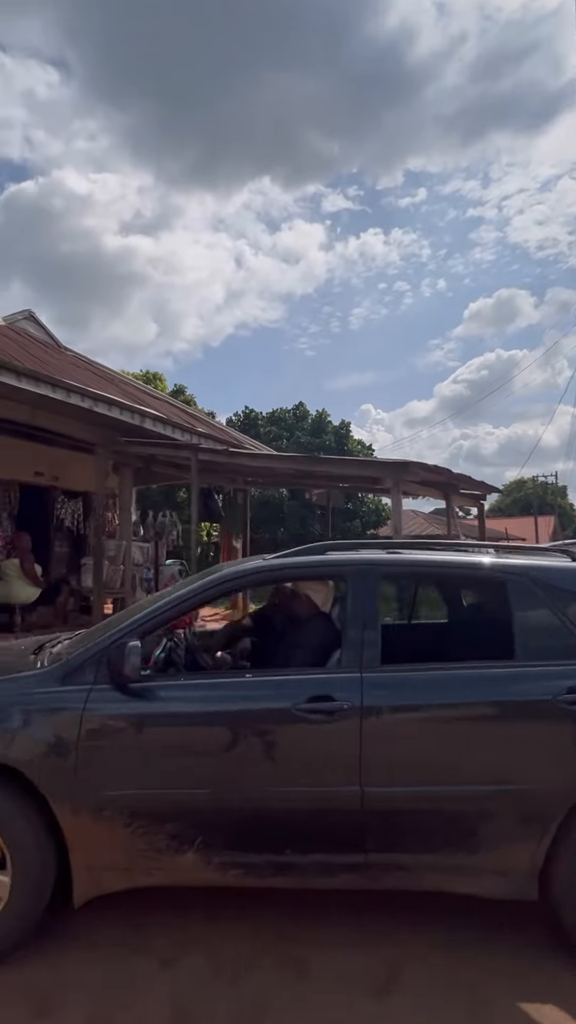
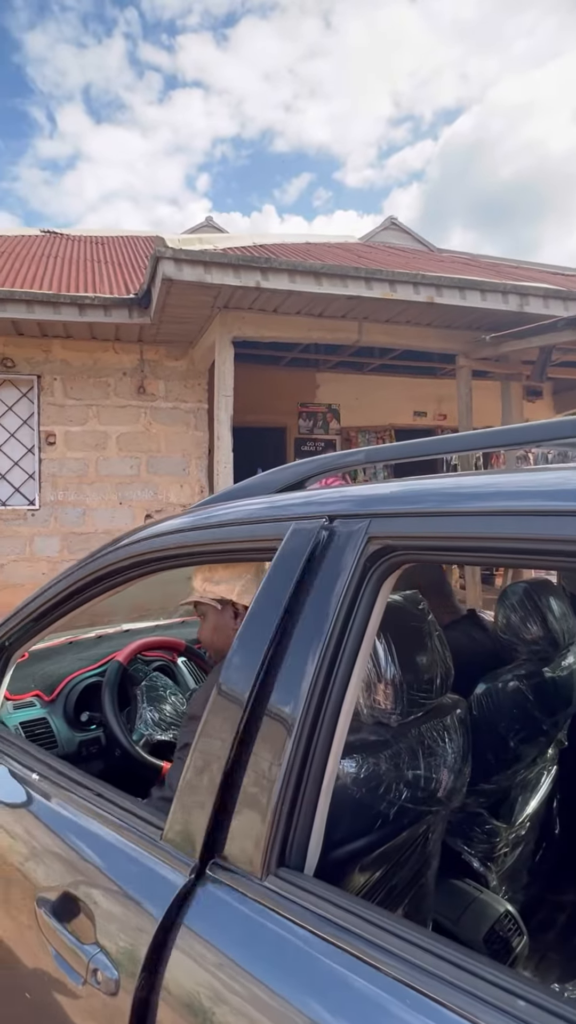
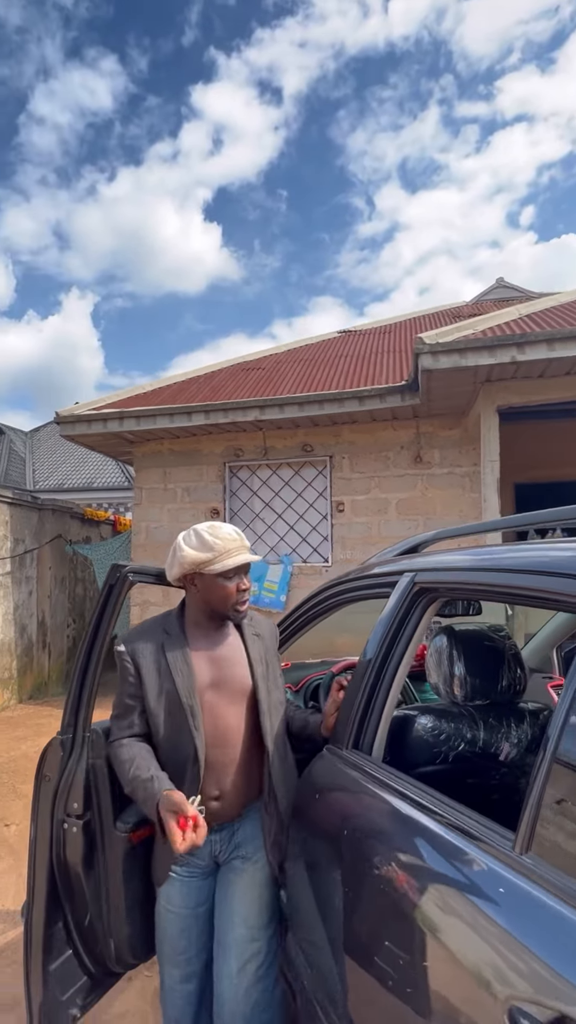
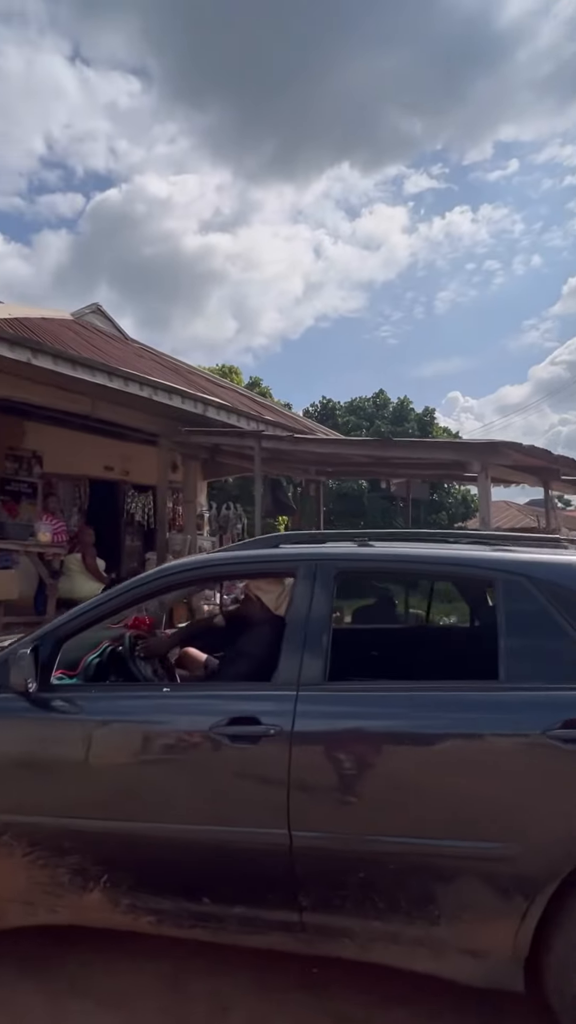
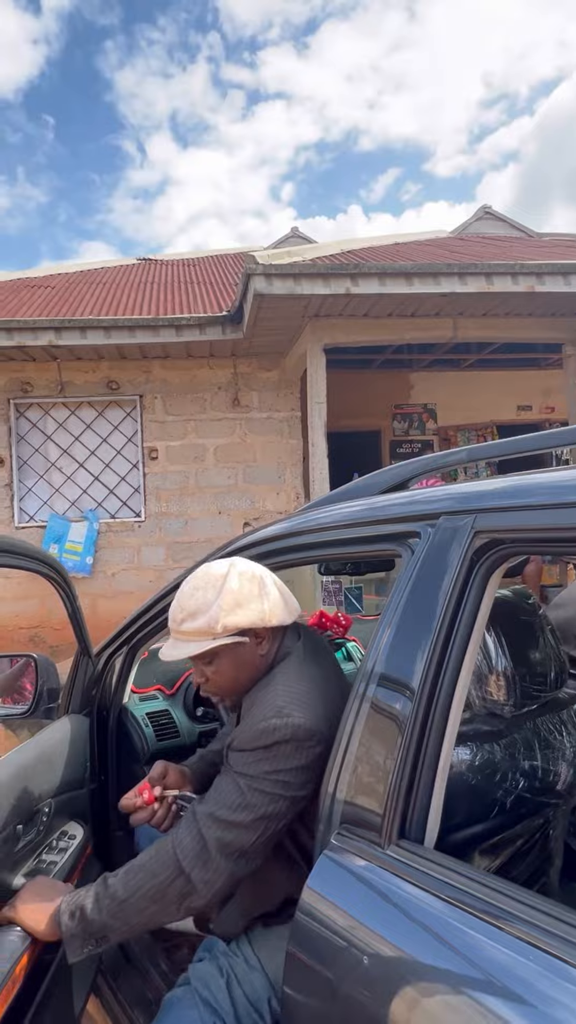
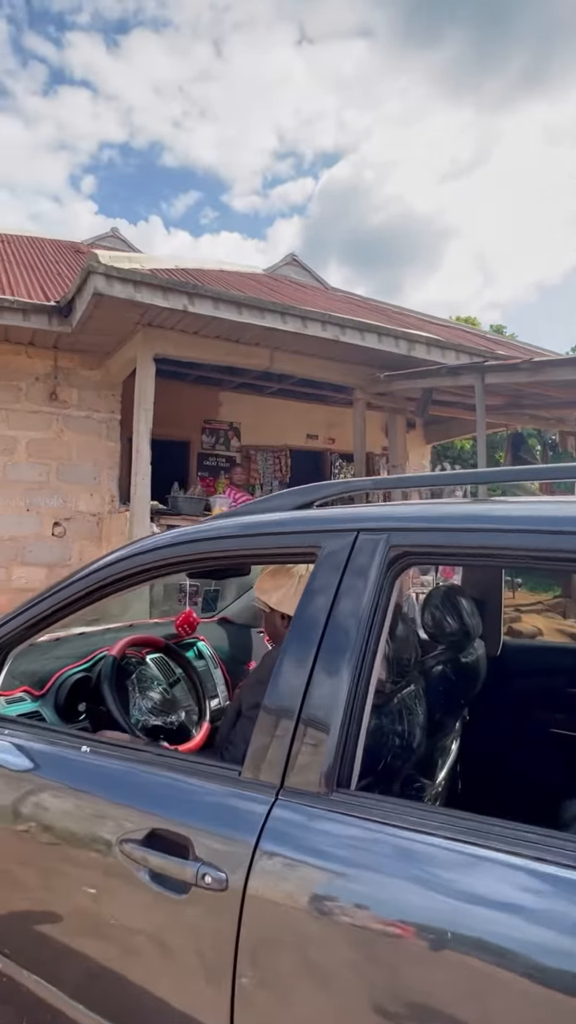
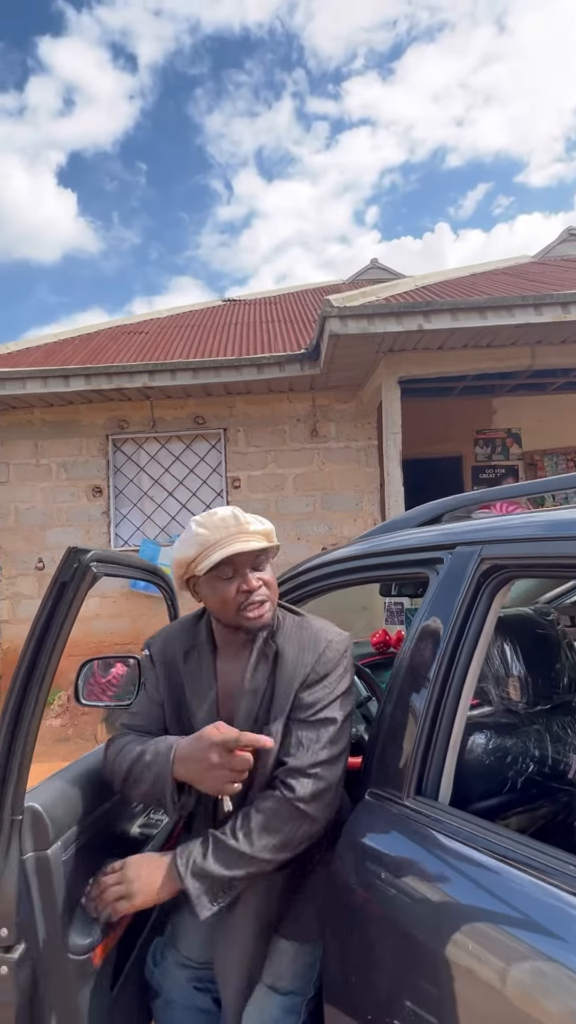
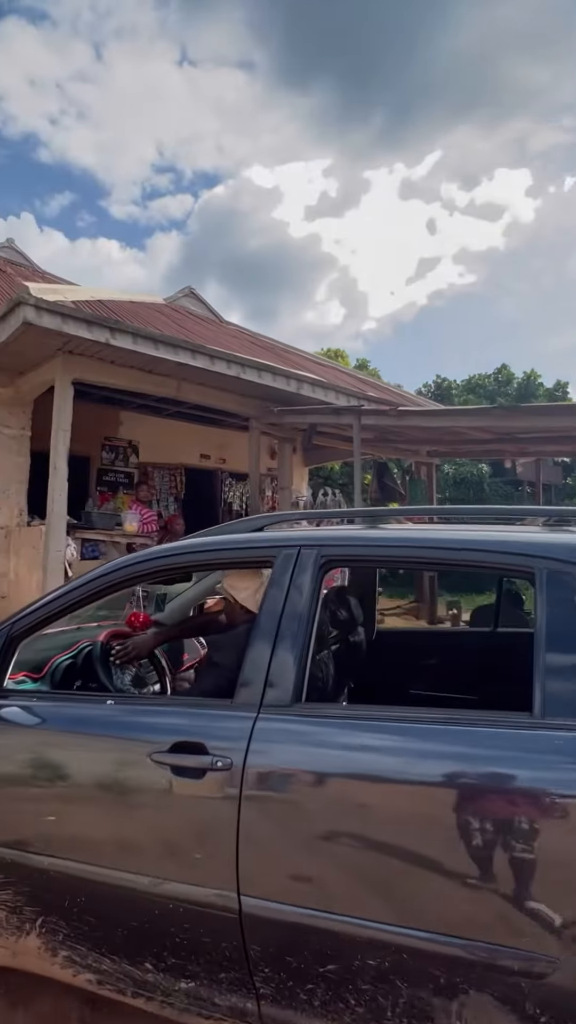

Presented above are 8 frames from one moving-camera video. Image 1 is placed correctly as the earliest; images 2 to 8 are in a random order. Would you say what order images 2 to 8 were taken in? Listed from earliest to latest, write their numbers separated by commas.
4, 8, 6, 2, 5, 7, 3
